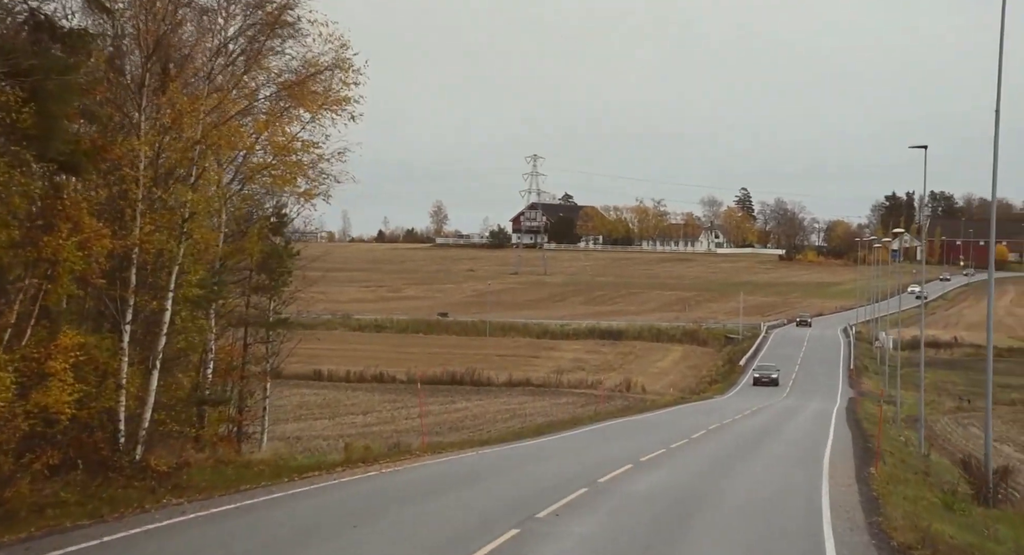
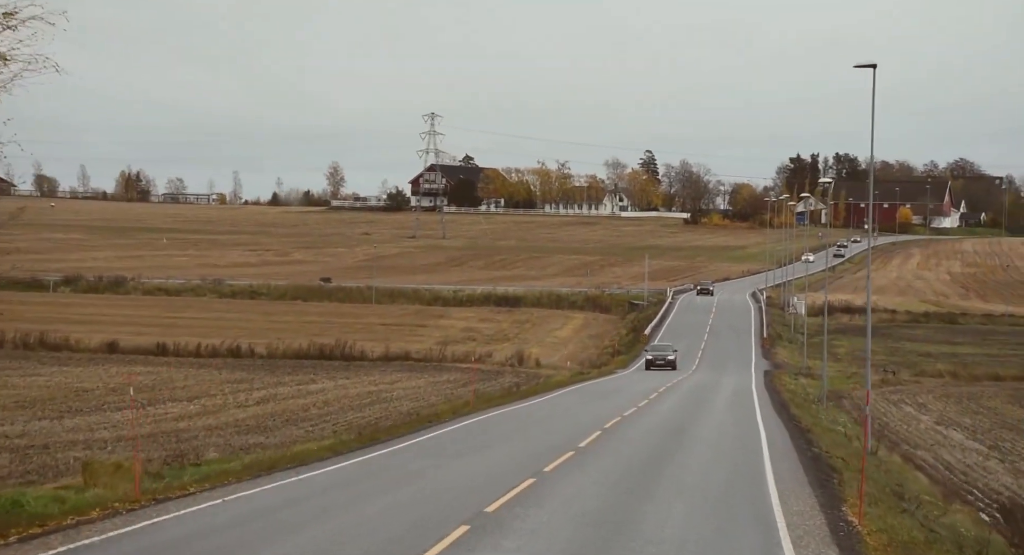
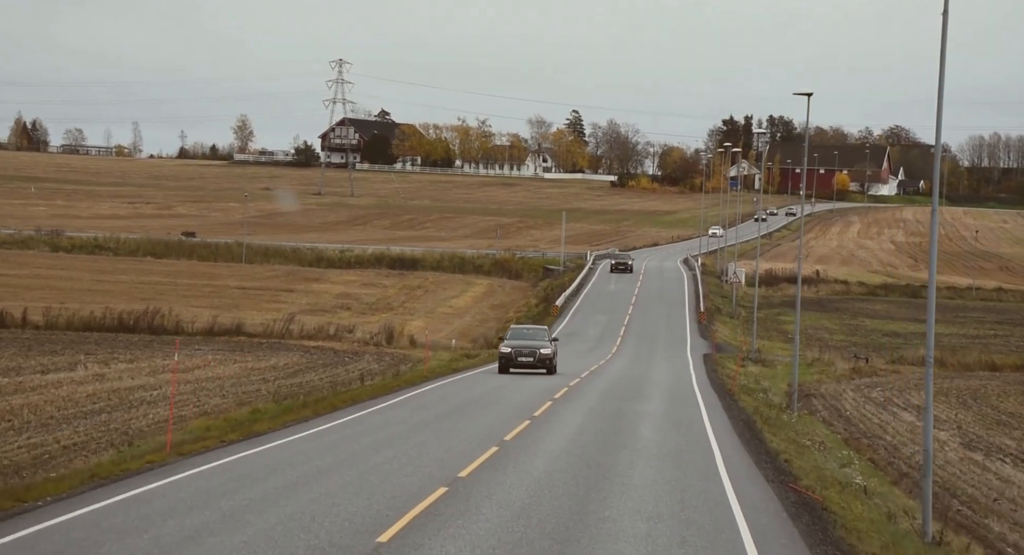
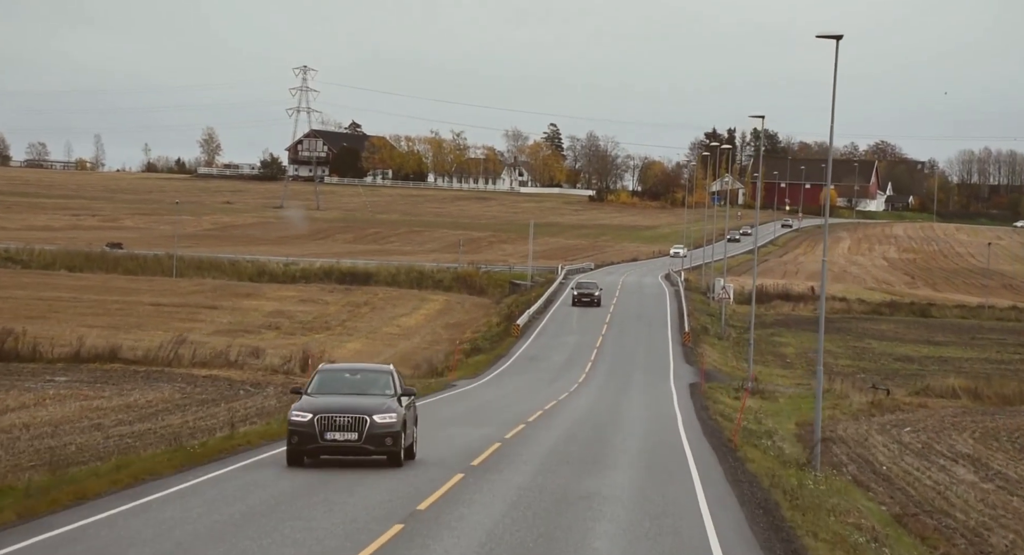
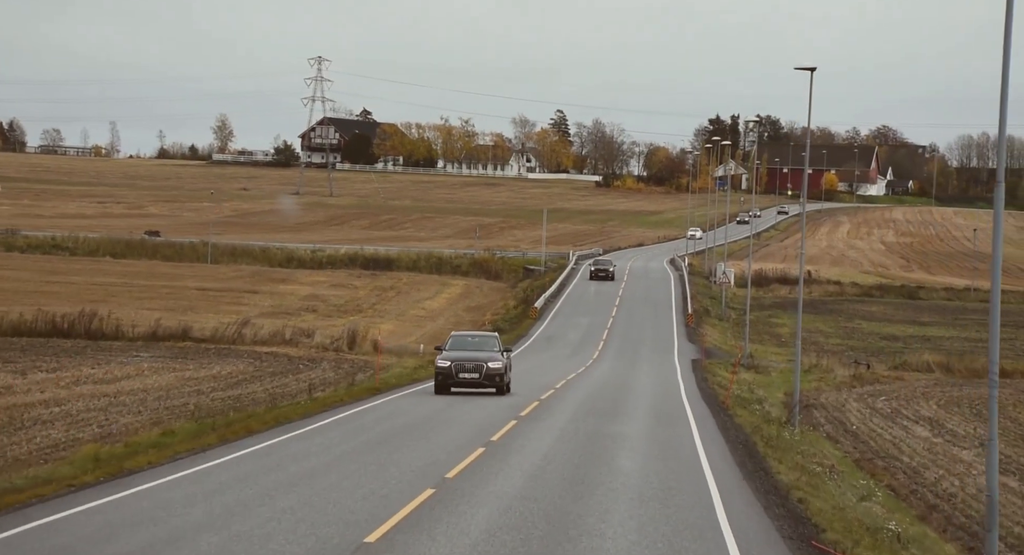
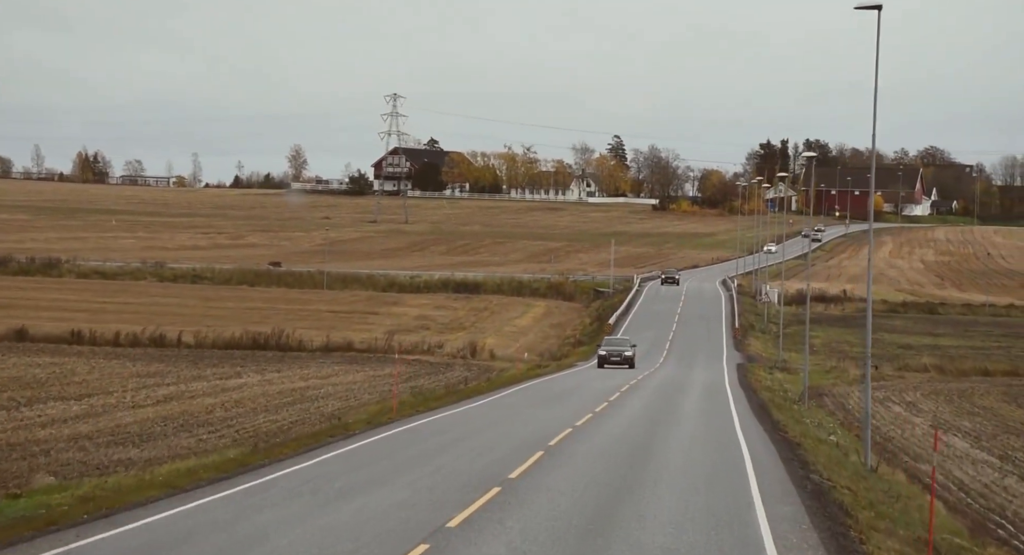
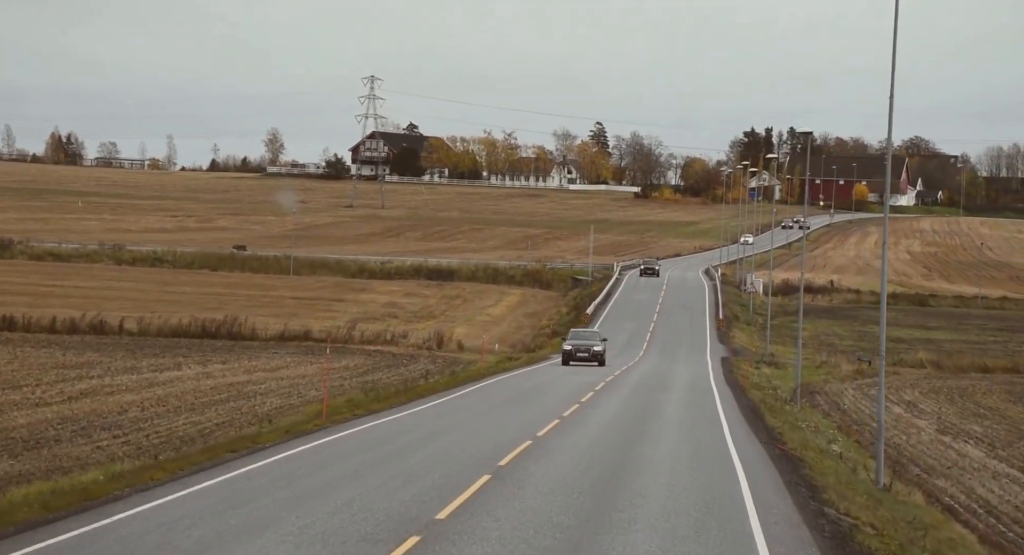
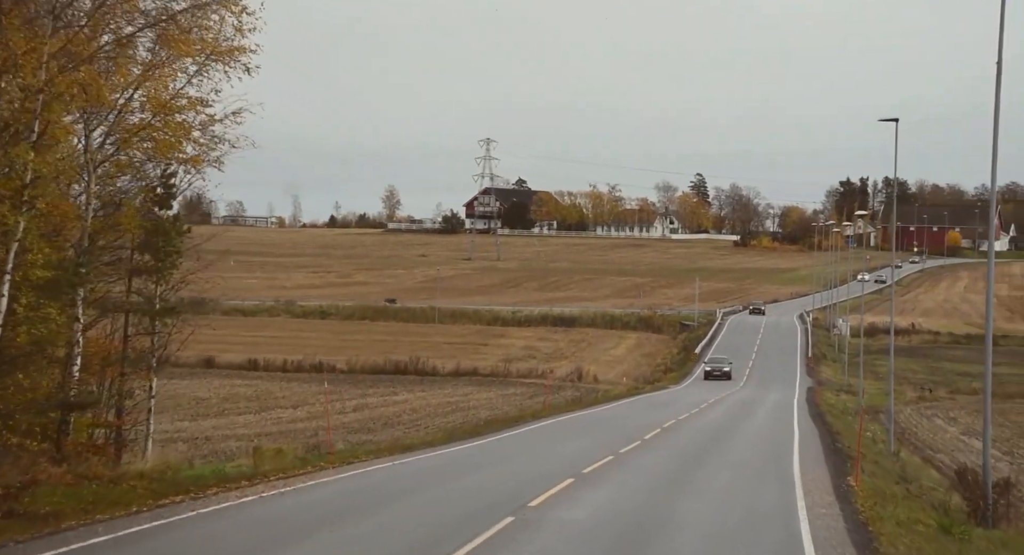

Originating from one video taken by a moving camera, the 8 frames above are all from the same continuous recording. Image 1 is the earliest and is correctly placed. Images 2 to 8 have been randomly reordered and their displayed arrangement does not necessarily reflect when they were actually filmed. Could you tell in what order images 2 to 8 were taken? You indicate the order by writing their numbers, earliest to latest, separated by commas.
8, 2, 6, 7, 3, 5, 4
